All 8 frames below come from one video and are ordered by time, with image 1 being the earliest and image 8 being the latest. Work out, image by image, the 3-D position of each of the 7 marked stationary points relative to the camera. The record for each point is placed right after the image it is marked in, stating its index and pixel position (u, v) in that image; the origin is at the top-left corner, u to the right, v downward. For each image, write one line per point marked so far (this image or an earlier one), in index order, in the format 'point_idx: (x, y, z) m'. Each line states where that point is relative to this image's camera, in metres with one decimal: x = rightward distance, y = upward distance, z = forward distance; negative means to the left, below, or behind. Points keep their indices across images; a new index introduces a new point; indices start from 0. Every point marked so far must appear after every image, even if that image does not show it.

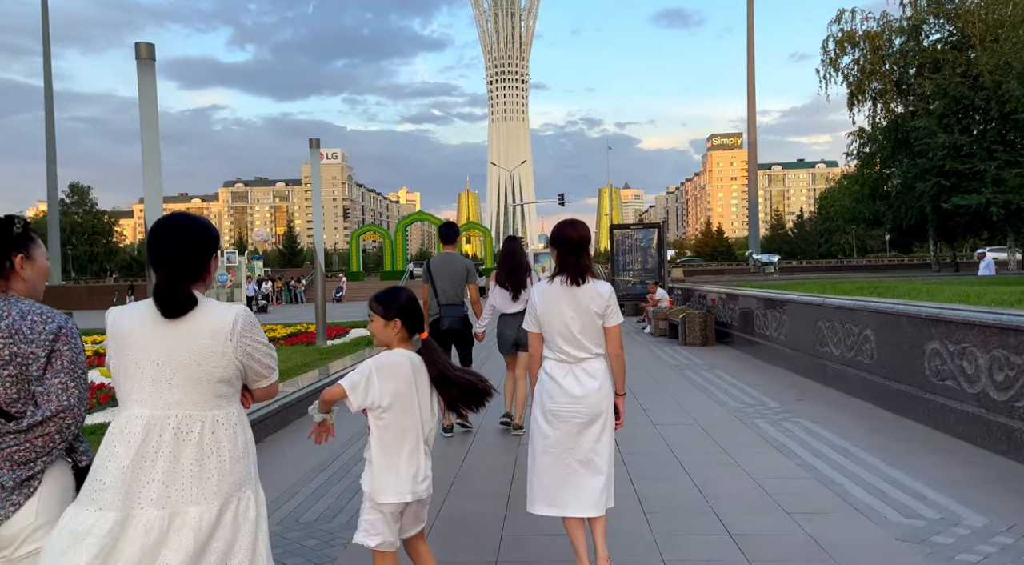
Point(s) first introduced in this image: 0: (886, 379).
0: (+3.9, -1.0, +7.2) m
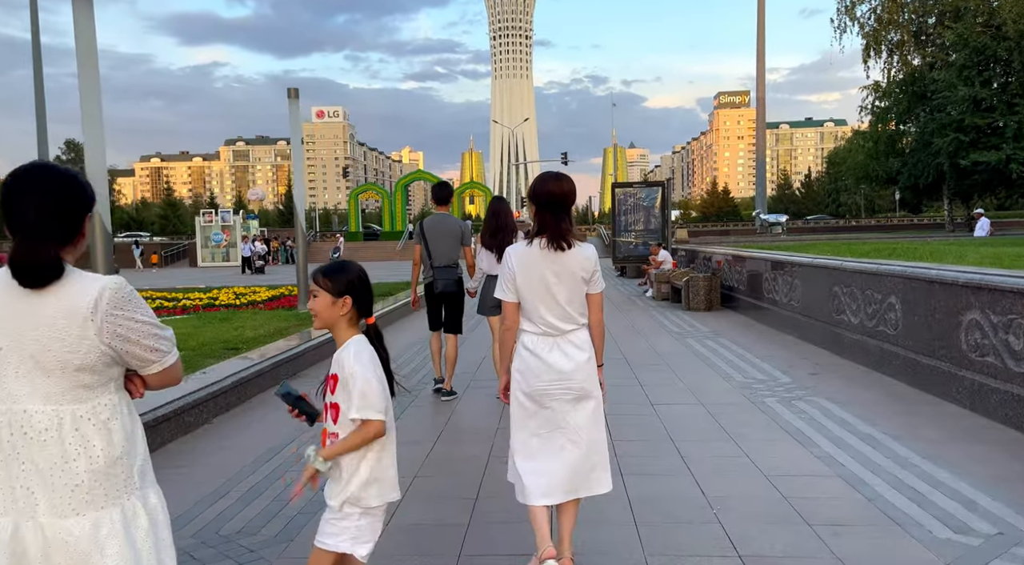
0: (+3.7, -0.6, +6.4) m
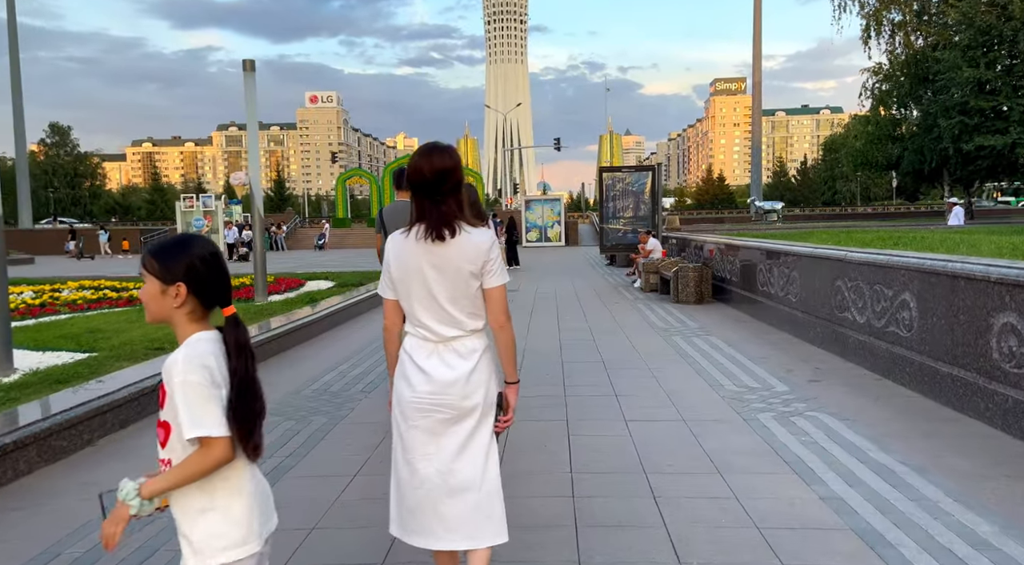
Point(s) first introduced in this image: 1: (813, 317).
0: (+3.3, -0.6, +5.5) m
1: (+3.5, -0.4, +8.1) m
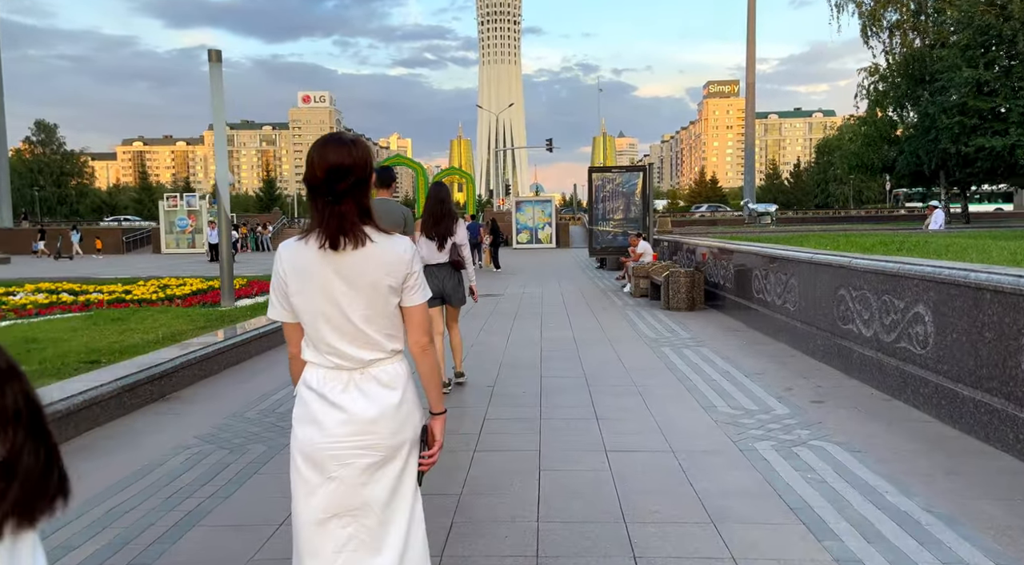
0: (+3.1, -0.7, +4.9) m
1: (+3.2, -0.5, +7.5) m
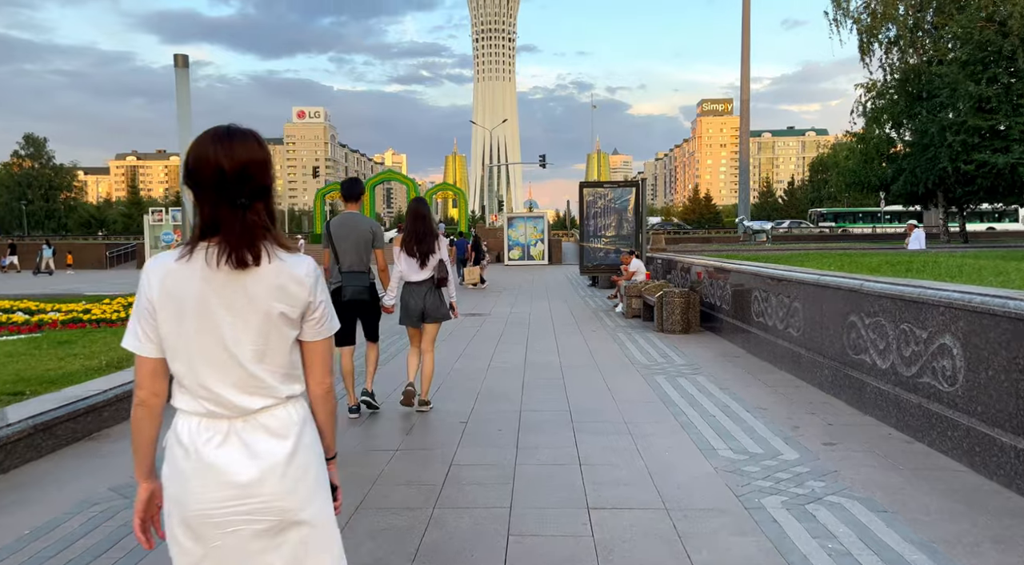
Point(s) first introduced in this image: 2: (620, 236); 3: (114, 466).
0: (+2.9, -0.9, +4.3) m
1: (+3.0, -0.7, +6.8) m
2: (+2.7, +1.2, +17.4) m
3: (-2.6, -1.2, +4.6) m
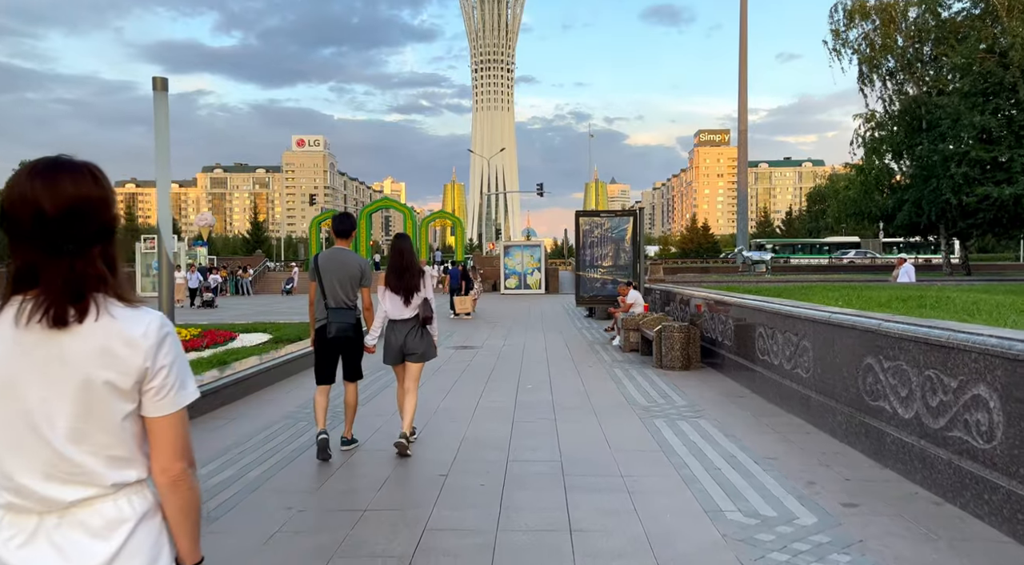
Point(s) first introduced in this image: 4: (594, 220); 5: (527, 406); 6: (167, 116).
0: (+2.8, -1.1, +3.8) m
1: (+2.9, -1.1, +6.3) m
2: (+2.6, +0.4, +17.0) m
3: (-2.8, -1.5, +4.1) m
4: (+2.0, +1.5, +16.8) m
5: (+0.2, -1.5, +8.4) m
6: (-4.8, +2.3, +9.7) m
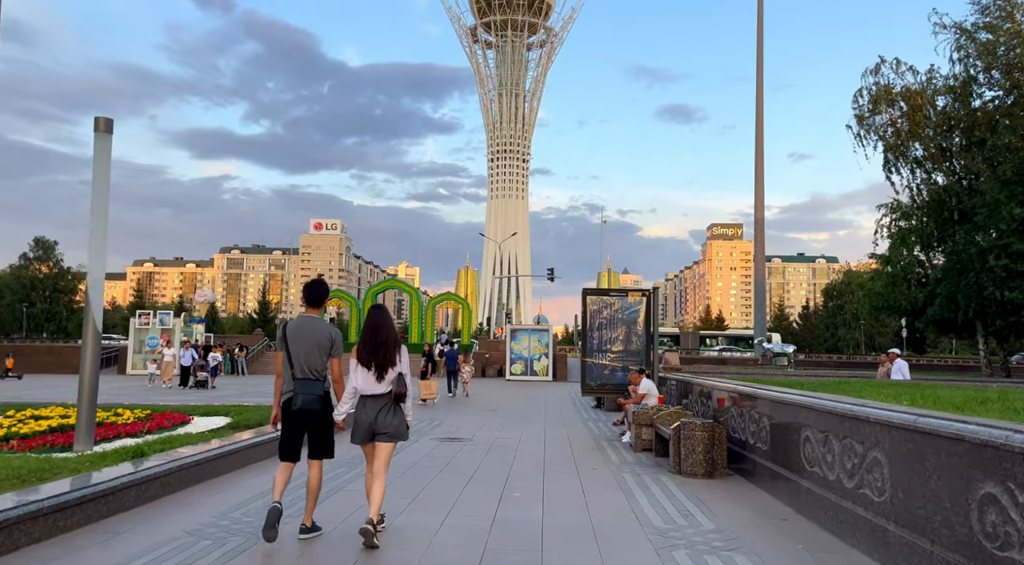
0: (+2.5, -1.4, +2.0) m
1: (+2.7, -1.7, +4.5) m
2: (+2.5, -1.5, +15.3) m
3: (-3.0, -1.6, +2.3) m
4: (+2.0, -0.4, +15.2) m
5: (0.0, -2.3, +6.5) m
6: (-4.9, +1.5, +8.5) m
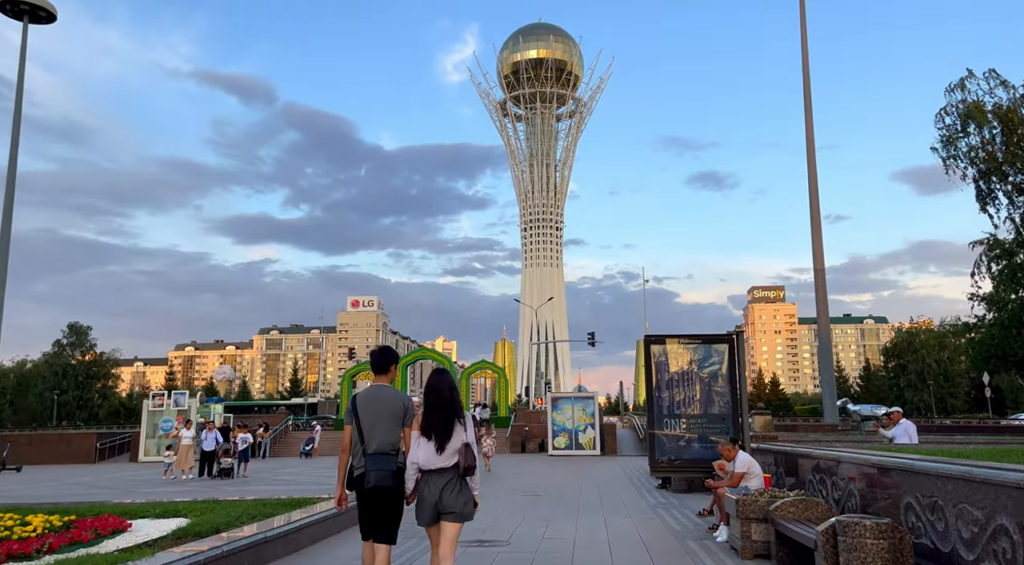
0: (+2.6, -0.8, -1.3) m
1: (+2.9, -1.3, +1.2) m
2: (+3.3, -2.3, +11.9) m
3: (-2.9, -1.3, -0.7) m
4: (+2.7, -1.2, +12.0) m
5: (+0.3, -2.2, +3.3) m
6: (-4.6, +1.1, +5.8) m
